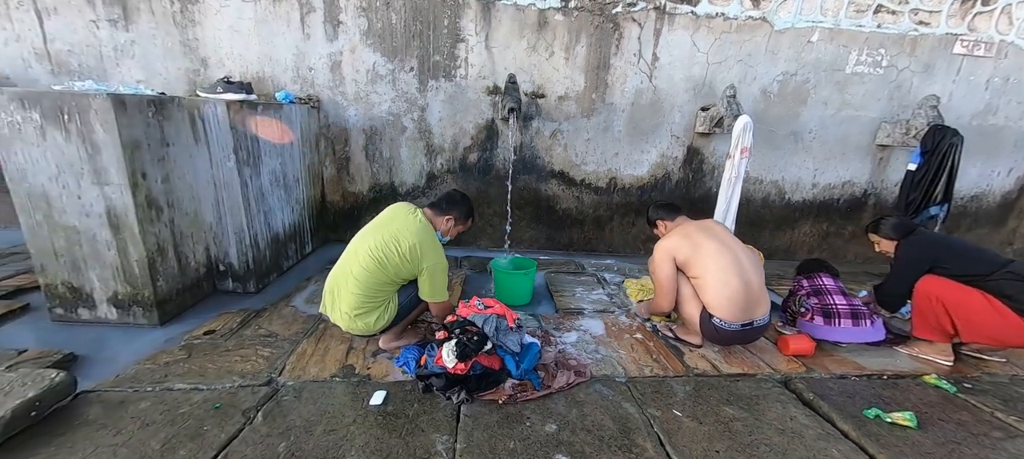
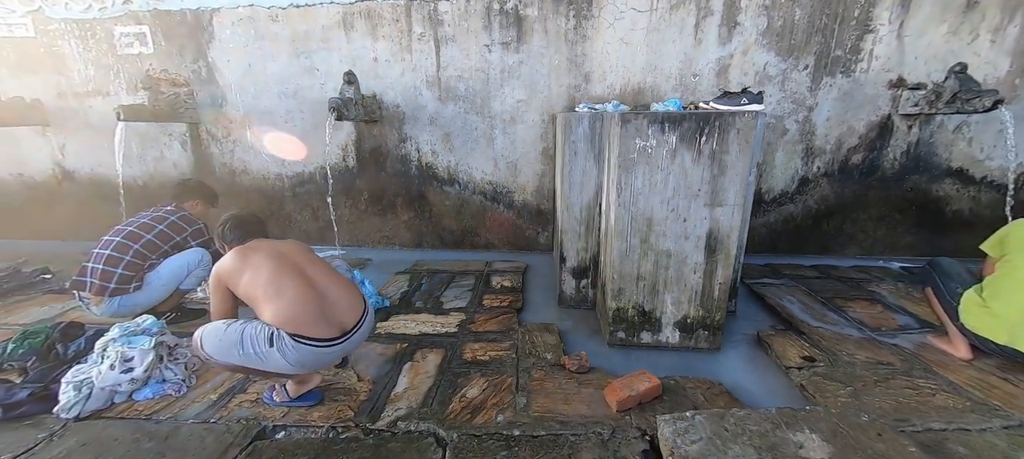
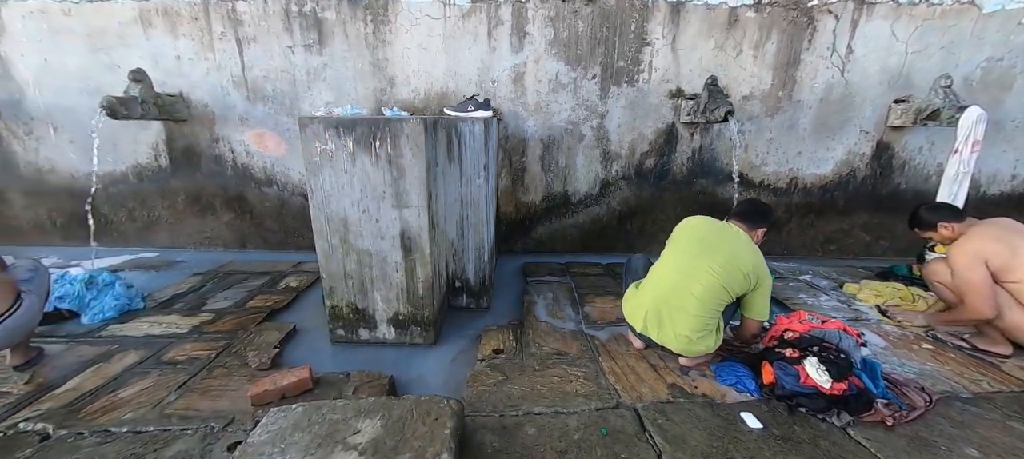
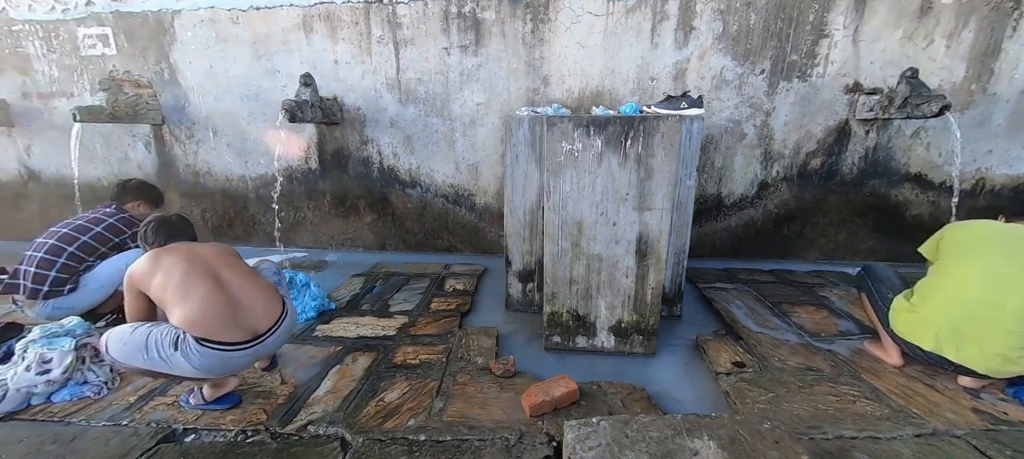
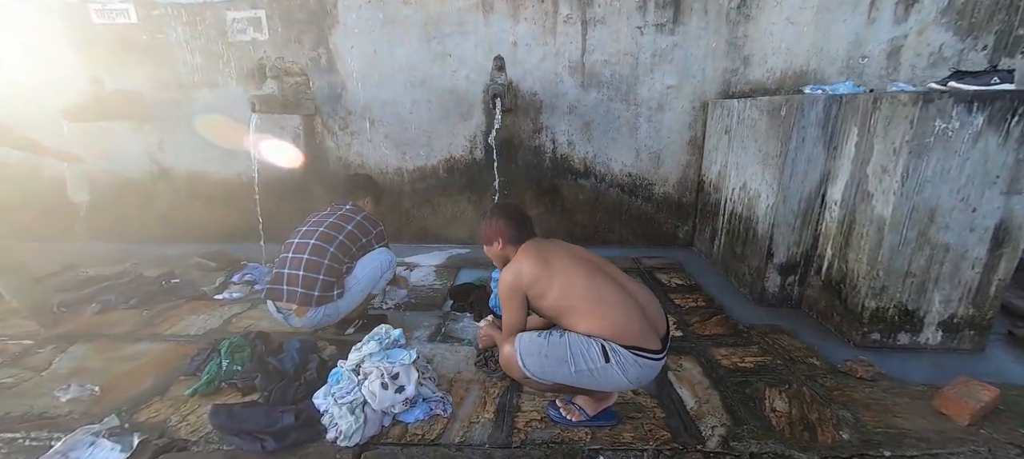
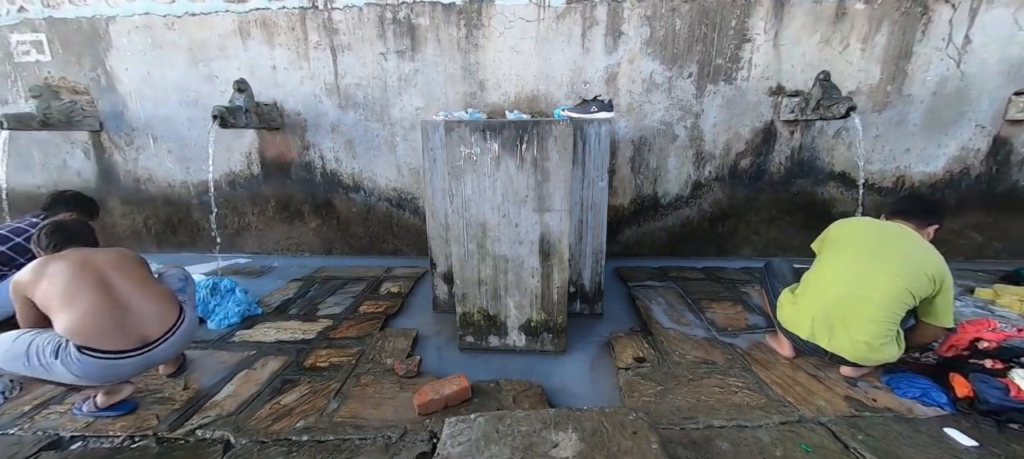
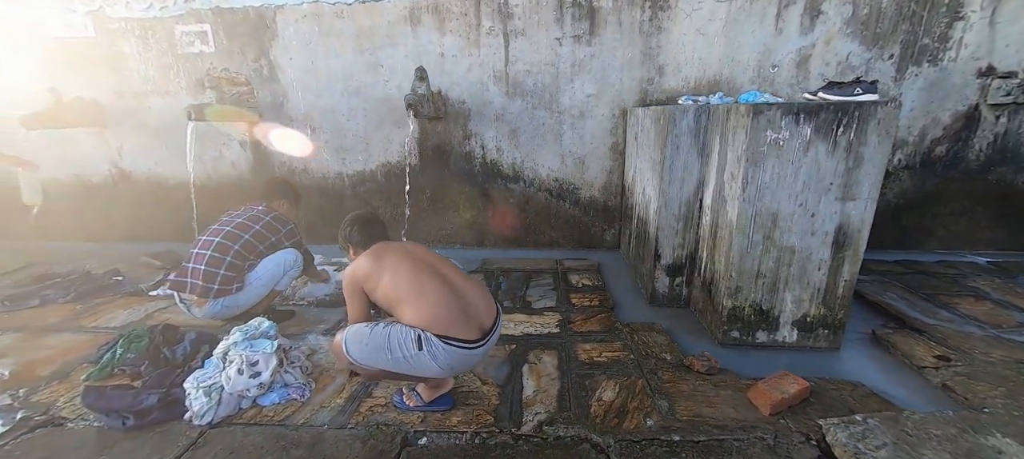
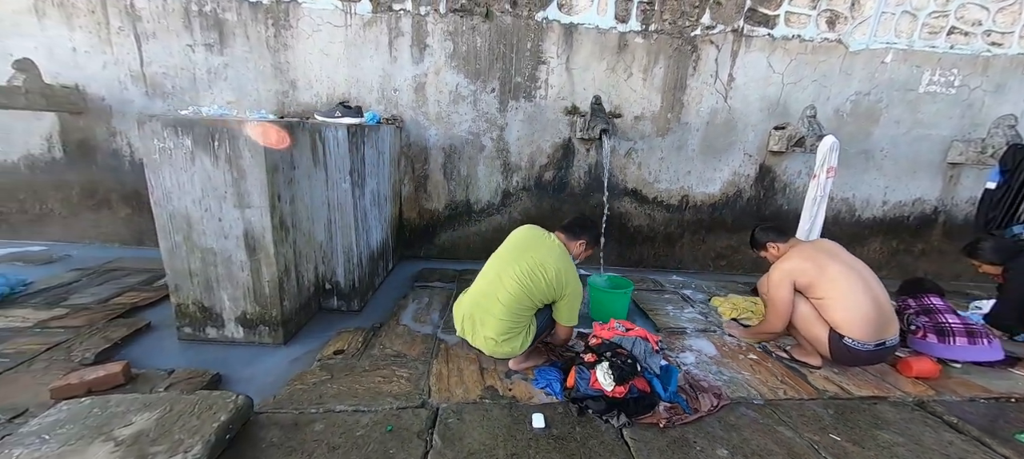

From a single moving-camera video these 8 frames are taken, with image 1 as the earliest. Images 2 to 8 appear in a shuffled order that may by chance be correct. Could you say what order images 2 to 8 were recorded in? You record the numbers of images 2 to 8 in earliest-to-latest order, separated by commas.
8, 3, 6, 4, 2, 7, 5
